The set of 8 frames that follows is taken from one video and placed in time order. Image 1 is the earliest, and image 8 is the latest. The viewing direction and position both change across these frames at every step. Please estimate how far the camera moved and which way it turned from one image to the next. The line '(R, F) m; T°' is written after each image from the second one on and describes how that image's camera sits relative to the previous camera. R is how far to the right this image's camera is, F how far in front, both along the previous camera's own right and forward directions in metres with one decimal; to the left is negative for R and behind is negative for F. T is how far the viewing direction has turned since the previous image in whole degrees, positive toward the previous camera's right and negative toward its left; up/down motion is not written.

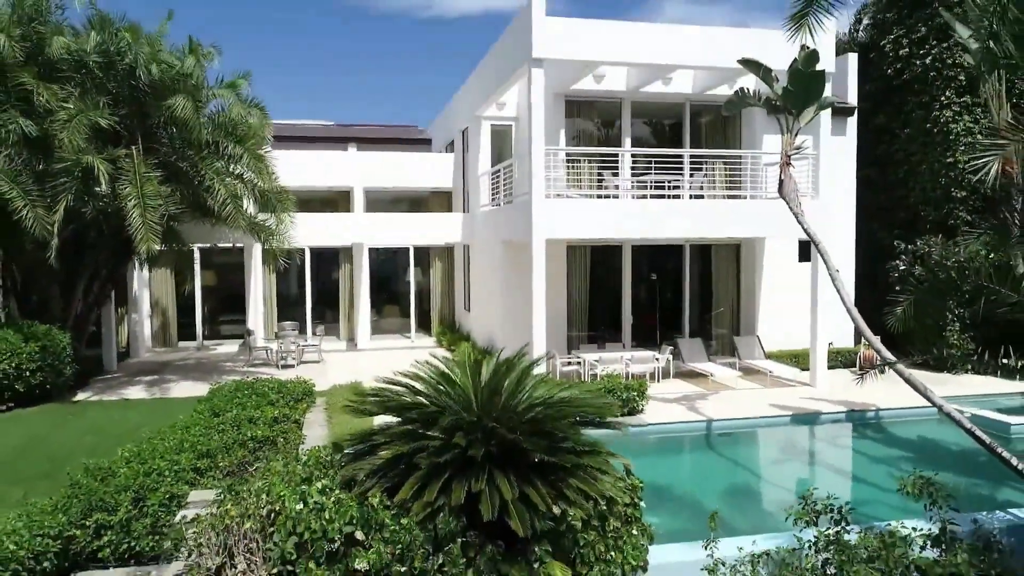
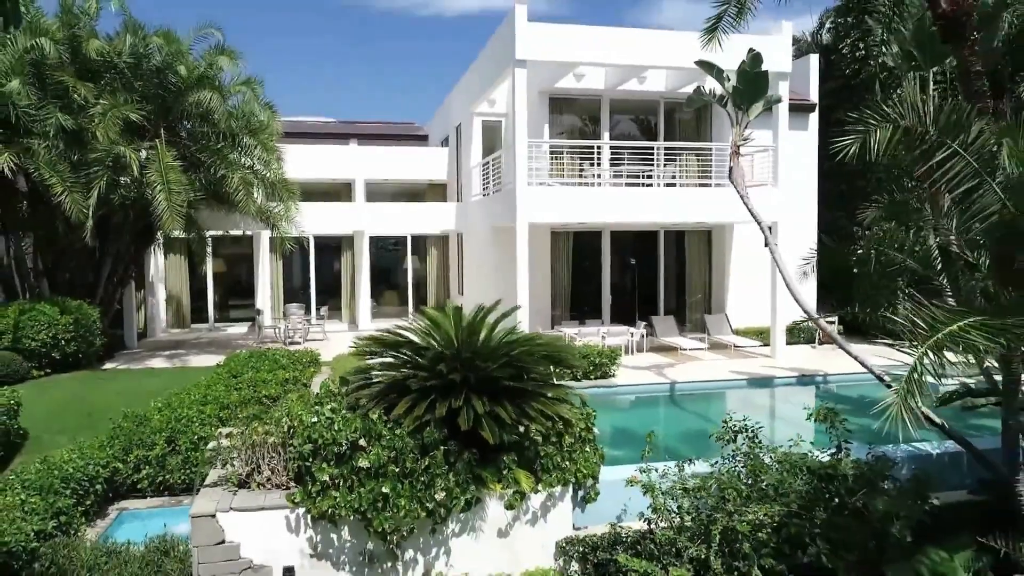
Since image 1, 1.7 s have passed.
(+0.2, -1.1) m; 0°
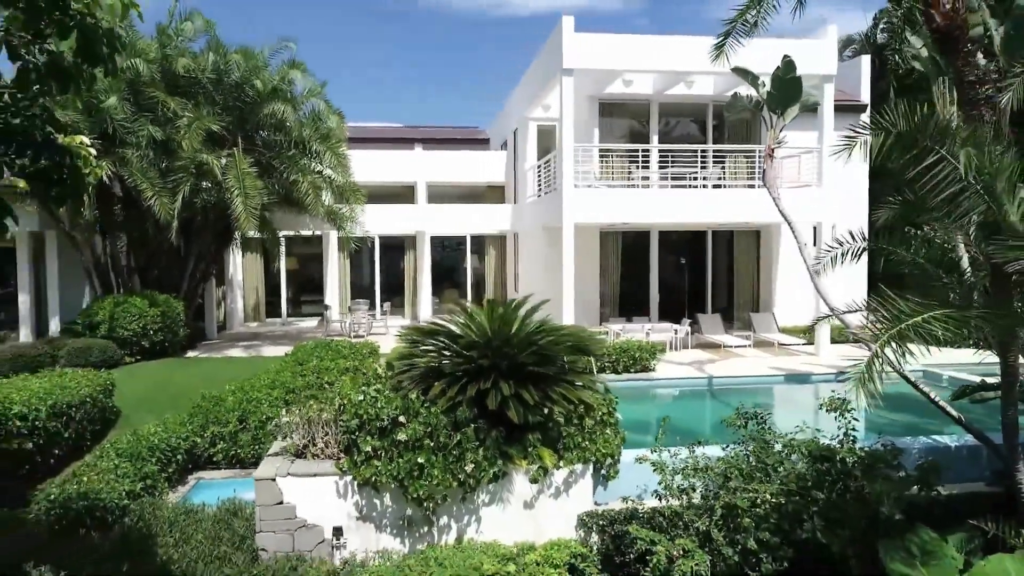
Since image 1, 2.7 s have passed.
(+0.4, -0.6) m; -5°
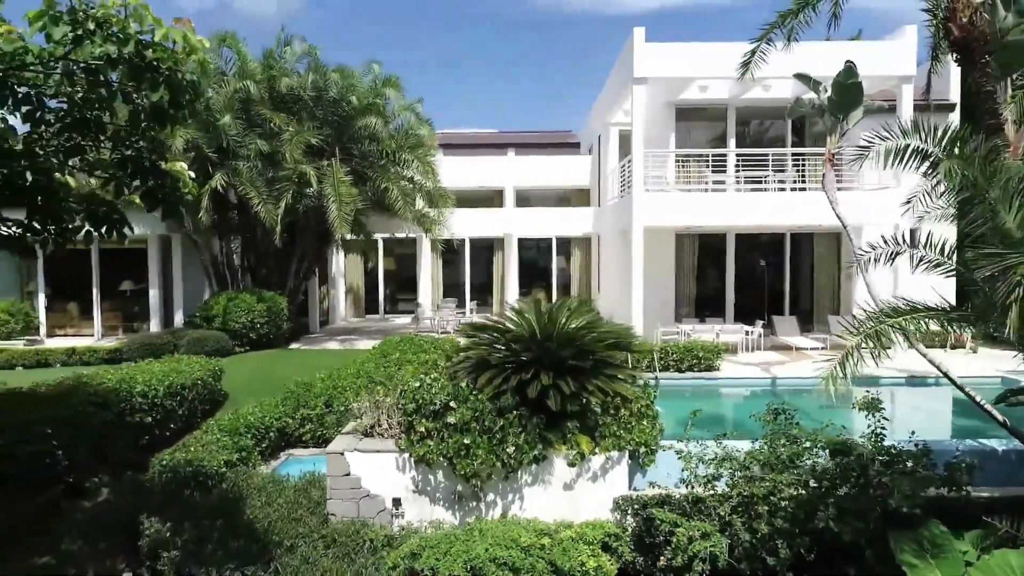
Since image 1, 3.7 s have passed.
(+0.6, -0.6) m; -8°
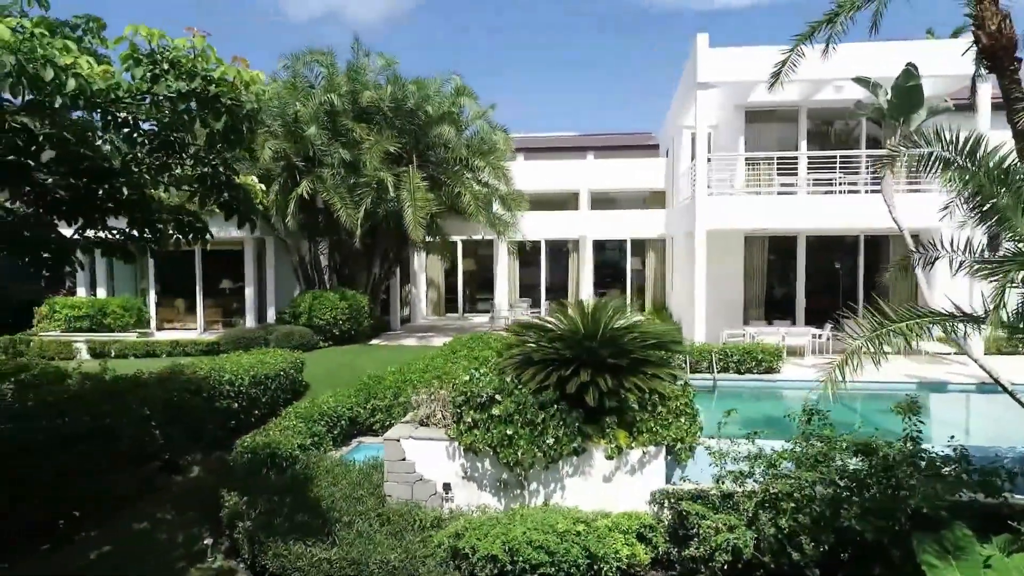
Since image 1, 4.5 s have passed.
(+0.5, -0.4) m; -7°
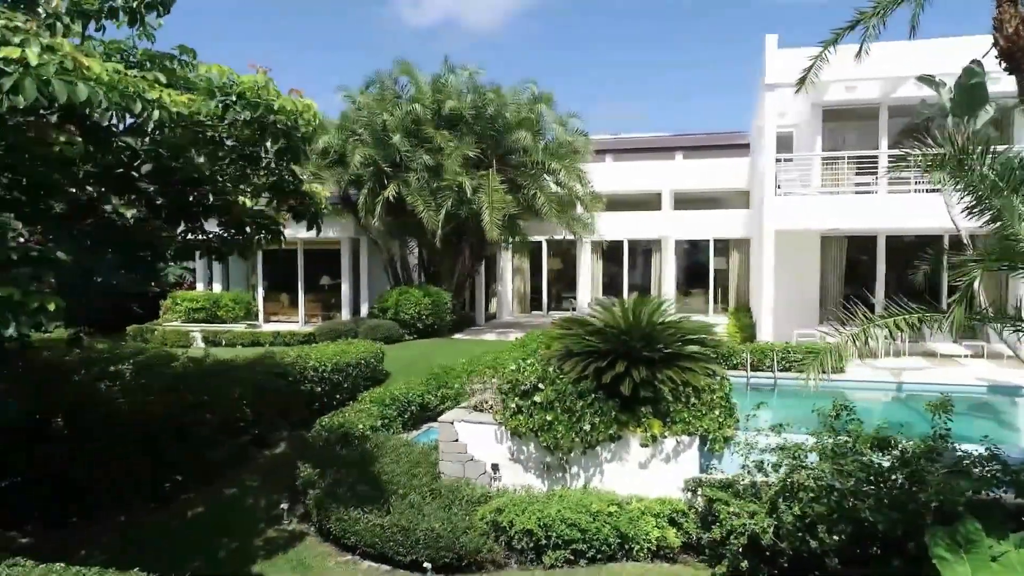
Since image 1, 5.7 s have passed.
(+0.7, -0.6) m; -8°
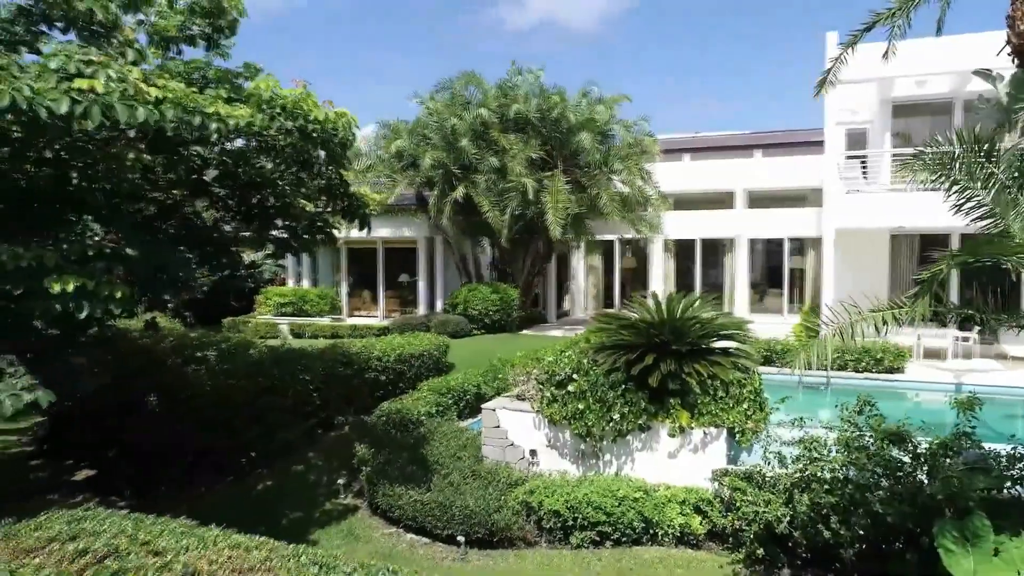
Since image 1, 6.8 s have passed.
(+0.7, -0.5) m; -7°
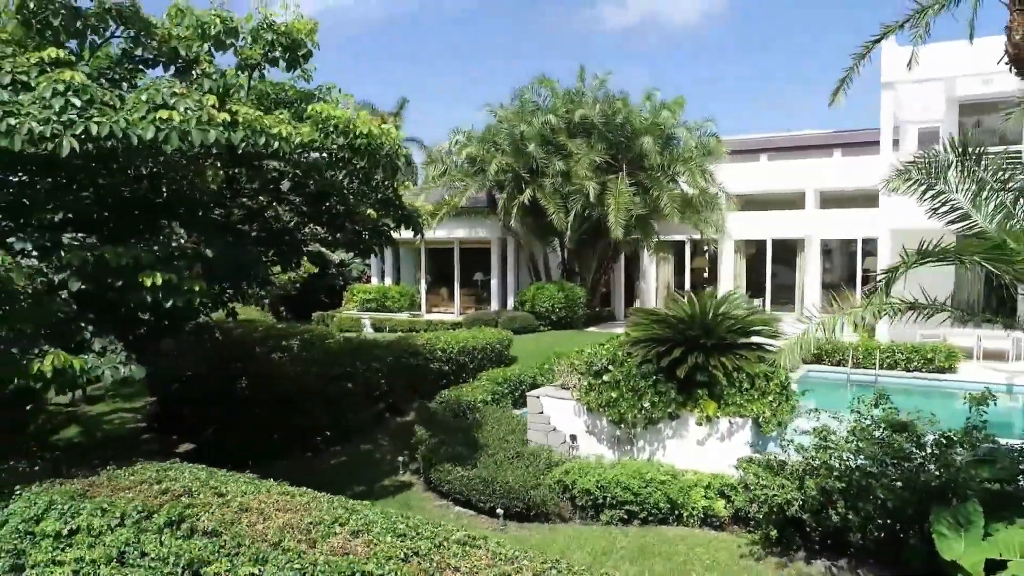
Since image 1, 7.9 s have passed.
(+0.7, -0.7) m; -7°
